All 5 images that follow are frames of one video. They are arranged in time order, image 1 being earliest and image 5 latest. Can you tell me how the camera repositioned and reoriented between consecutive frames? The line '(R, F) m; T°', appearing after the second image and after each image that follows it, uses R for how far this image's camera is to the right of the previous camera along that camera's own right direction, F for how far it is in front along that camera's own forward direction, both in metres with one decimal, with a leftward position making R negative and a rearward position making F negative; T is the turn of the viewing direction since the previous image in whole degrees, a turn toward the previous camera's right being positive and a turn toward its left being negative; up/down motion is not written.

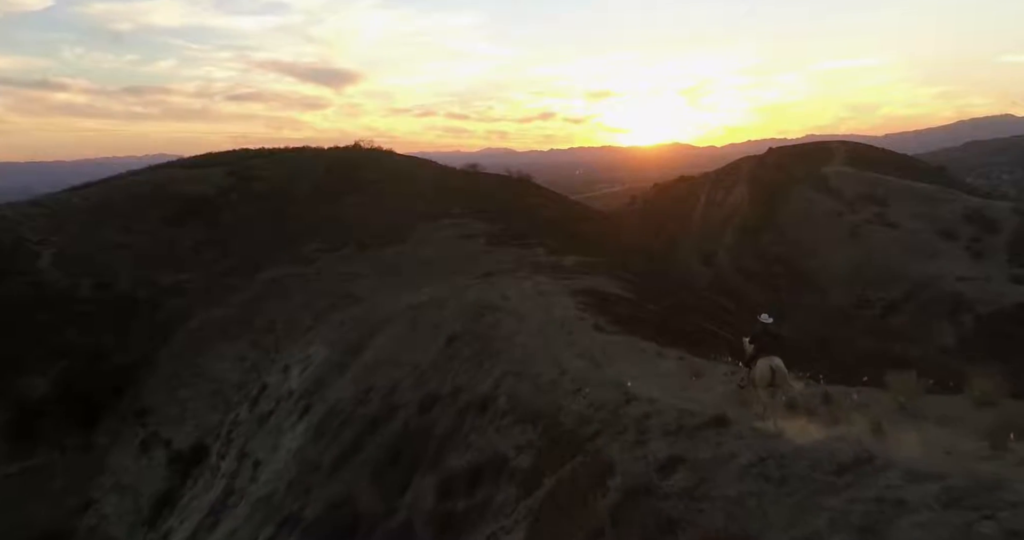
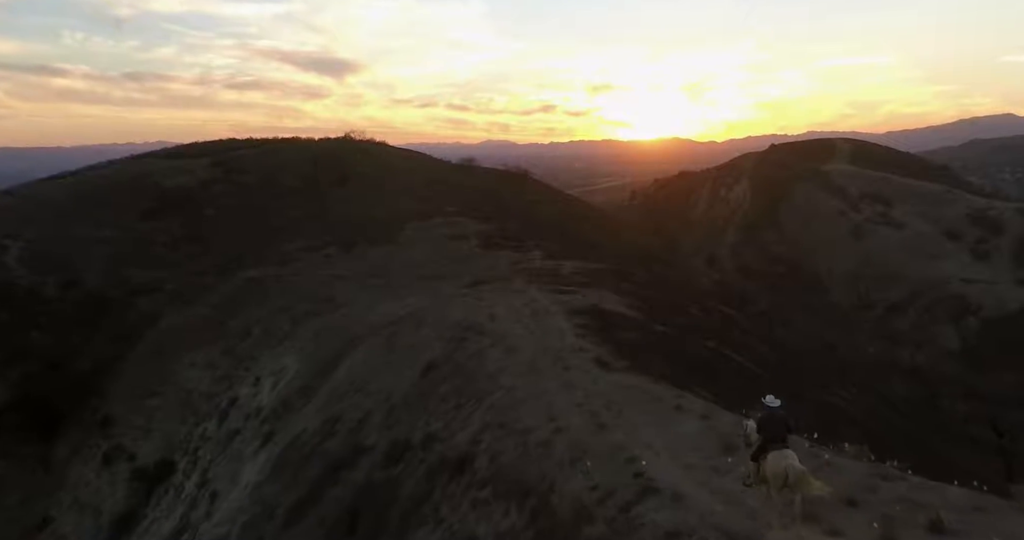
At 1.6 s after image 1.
(+0.2, +2.4) m; 0°
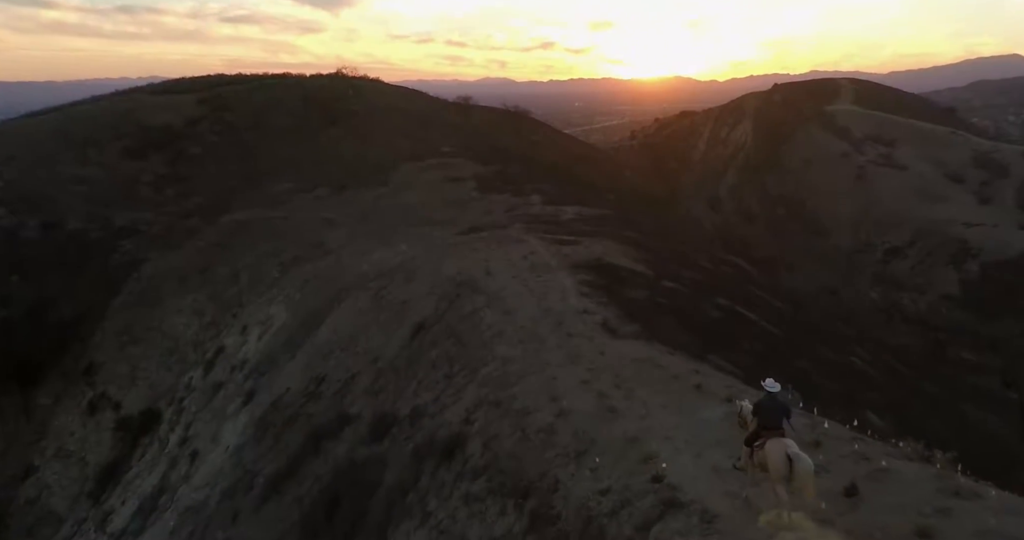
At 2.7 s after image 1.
(0.0, +1.4) m; 0°
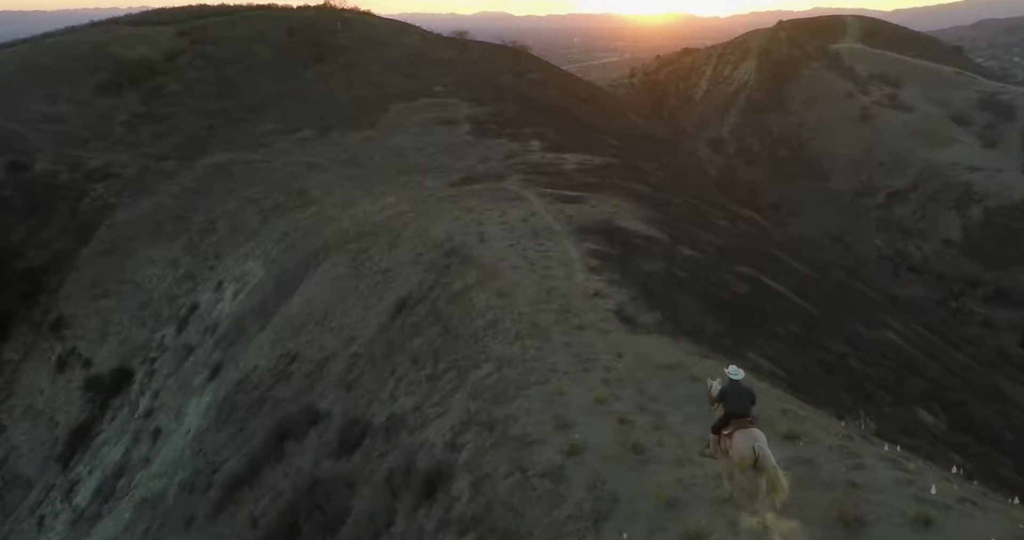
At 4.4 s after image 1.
(0.0, +2.1) m; 0°
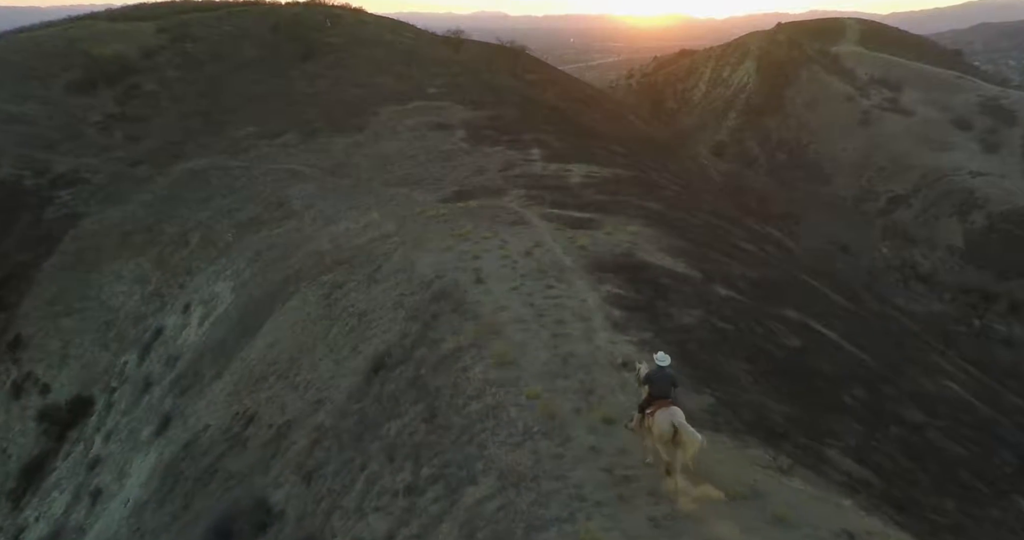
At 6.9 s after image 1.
(-0.1, +2.3) m; 0°
